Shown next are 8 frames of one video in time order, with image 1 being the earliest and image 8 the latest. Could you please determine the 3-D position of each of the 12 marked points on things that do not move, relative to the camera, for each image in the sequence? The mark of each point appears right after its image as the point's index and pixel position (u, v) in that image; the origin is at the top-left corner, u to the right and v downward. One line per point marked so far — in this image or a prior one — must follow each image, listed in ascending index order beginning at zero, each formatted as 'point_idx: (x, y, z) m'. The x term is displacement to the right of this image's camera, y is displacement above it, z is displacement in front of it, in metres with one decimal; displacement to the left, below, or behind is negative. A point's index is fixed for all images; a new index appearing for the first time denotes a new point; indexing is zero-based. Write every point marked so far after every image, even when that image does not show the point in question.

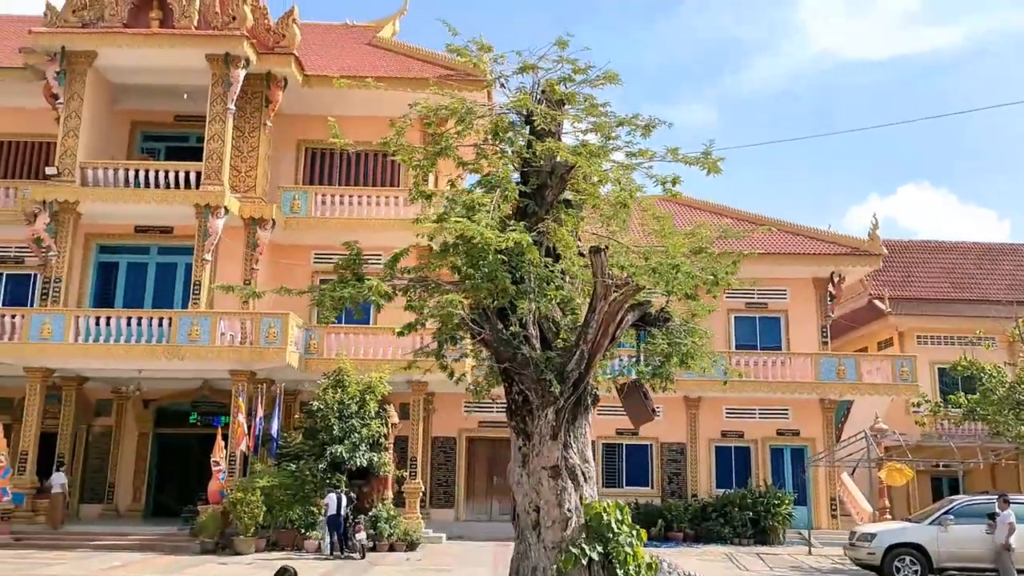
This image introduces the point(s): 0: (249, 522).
0: (-4.5, -4.1, +14.9) m
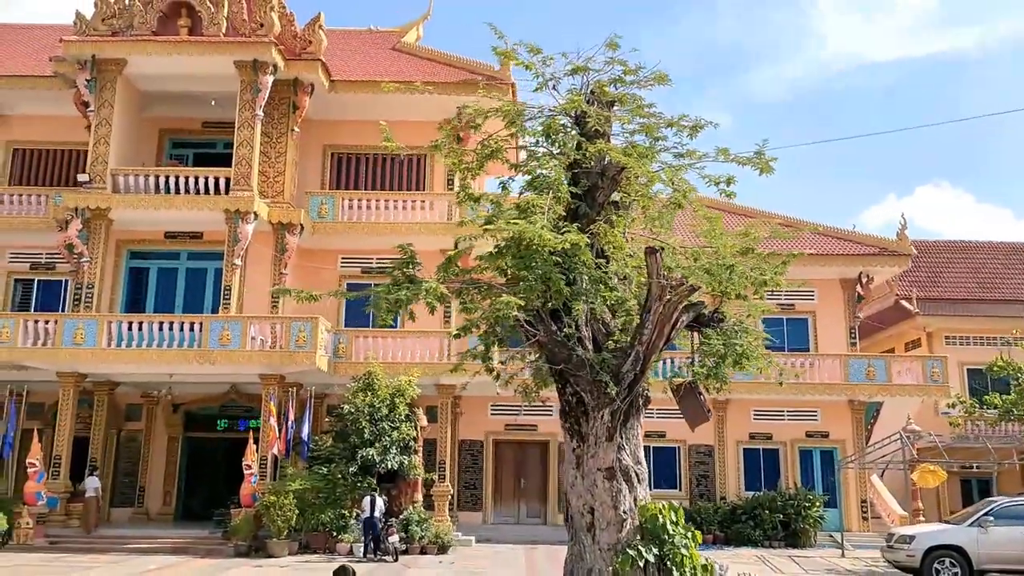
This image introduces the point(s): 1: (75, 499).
0: (-4.0, -4.1, +15.0) m
1: (-8.6, -4.1, +16.8) m
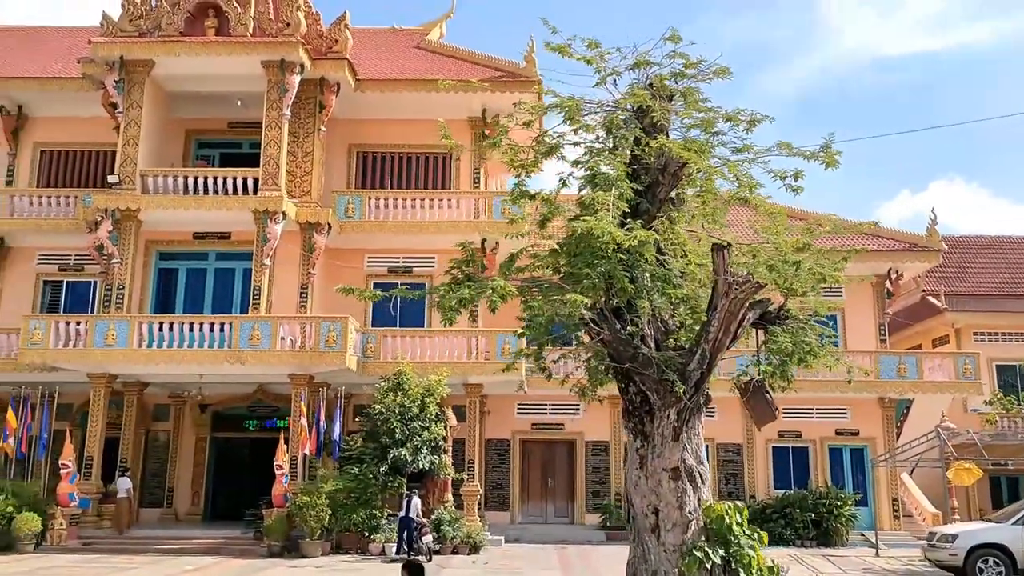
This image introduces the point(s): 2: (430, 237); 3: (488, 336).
0: (-3.4, -4.1, +15.0) m
1: (-8.0, -4.2, +16.9) m
2: (-1.8, +1.1, +19.0) m
3: (-0.5, -1.0, +17.8) m
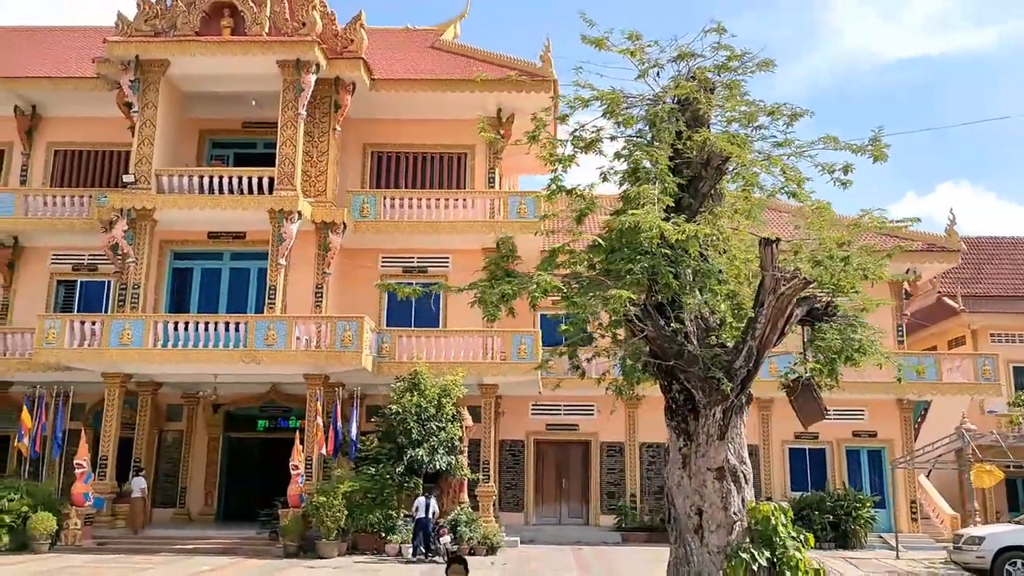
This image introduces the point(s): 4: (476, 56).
0: (-3.1, -4.1, +14.9) m
1: (-7.6, -4.2, +16.8) m
2: (-1.5, +1.1, +18.9) m
3: (-0.2, -1.0, +17.7) m
4: (-0.9, +5.4, +19.9) m
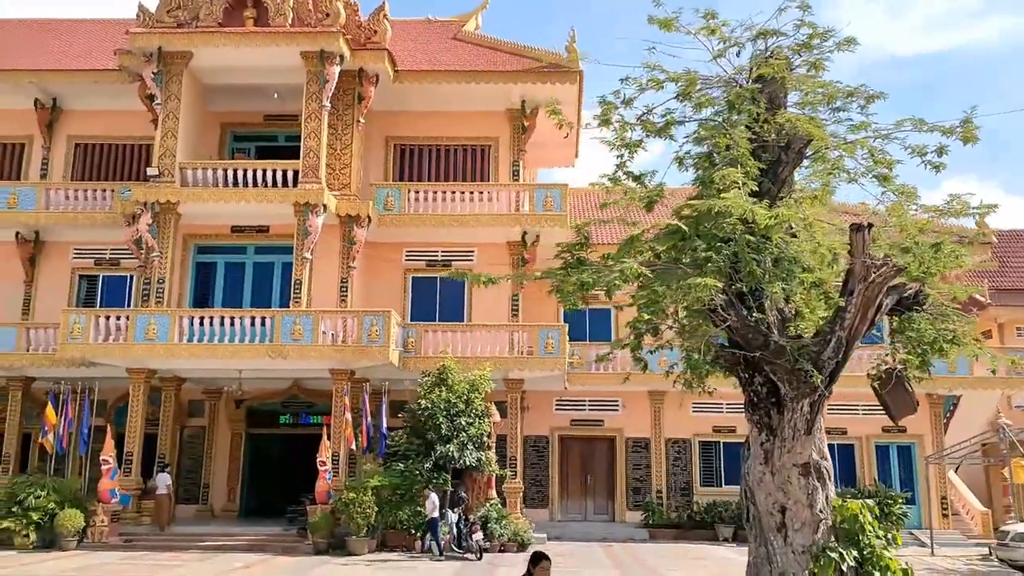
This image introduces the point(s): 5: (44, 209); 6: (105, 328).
0: (-2.6, -4.0, +14.7) m
1: (-7.1, -4.0, +16.7) m
2: (-0.9, +1.3, +18.7) m
3: (+0.4, -0.9, +17.5) m
4: (-0.3, +5.5, +19.7) m
5: (-9.9, +1.7, +18.2) m
6: (-7.8, -0.8, +16.4) m
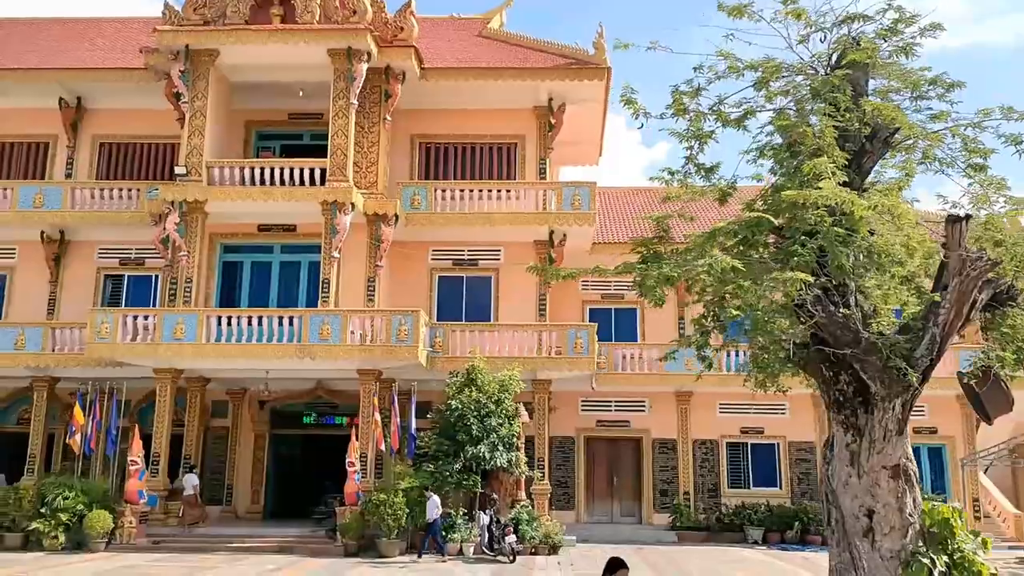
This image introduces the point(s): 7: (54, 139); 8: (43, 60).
0: (-2.0, -4.0, +14.5) m
1: (-6.5, -4.0, +16.6) m
2: (-0.3, +1.3, +18.5) m
3: (+1.0, -0.9, +17.3) m
4: (+0.3, +5.5, +19.5) m
5: (-9.3, +1.7, +18.1) m
6: (-7.2, -0.7, +16.3) m
7: (-10.4, +3.4, +19.6) m
8: (-10.4, +5.0, +18.9) m
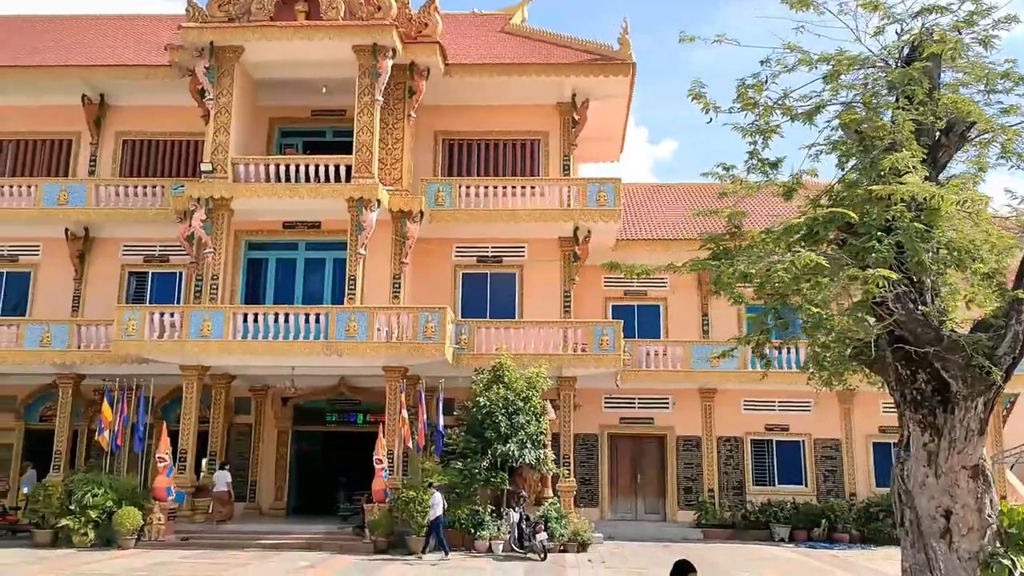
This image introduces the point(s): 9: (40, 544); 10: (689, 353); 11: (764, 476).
0: (-1.5, -3.9, +14.5) m
1: (-6.0, -4.0, +16.6) m
2: (+0.2, +1.3, +18.4) m
3: (+1.5, -0.8, +17.3) m
4: (+0.8, +5.6, +19.4) m
5: (-8.8, +1.7, +18.1) m
6: (-6.7, -0.7, +16.3) m
7: (-9.9, +3.5, +19.6) m
8: (-9.8, +5.1, +18.9) m
9: (-8.2, -4.4, +14.8) m
10: (+4.1, -1.5, +19.8) m
11: (+5.9, -4.4, +20.0) m
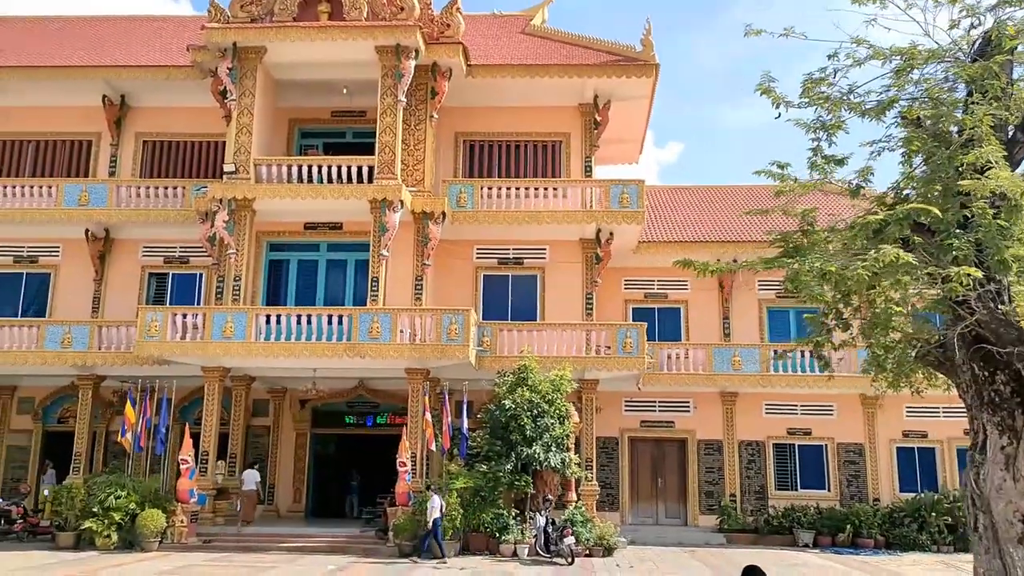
0: (-1.1, -4.0, +14.4) m
1: (-5.6, -4.0, +16.5) m
2: (+0.7, +1.3, +18.3) m
3: (+1.9, -0.8, +17.1) m
4: (+1.3, +5.5, +19.3) m
5: (-8.3, +1.7, +18.1) m
6: (-6.2, -0.7, +16.2) m
7: (-9.4, +3.4, +19.5) m
8: (-9.3, +5.1, +18.9) m
9: (-7.7, -4.4, +14.7) m
10: (+4.5, -1.6, +19.6) m
11: (+6.3, -4.5, +19.8) m
